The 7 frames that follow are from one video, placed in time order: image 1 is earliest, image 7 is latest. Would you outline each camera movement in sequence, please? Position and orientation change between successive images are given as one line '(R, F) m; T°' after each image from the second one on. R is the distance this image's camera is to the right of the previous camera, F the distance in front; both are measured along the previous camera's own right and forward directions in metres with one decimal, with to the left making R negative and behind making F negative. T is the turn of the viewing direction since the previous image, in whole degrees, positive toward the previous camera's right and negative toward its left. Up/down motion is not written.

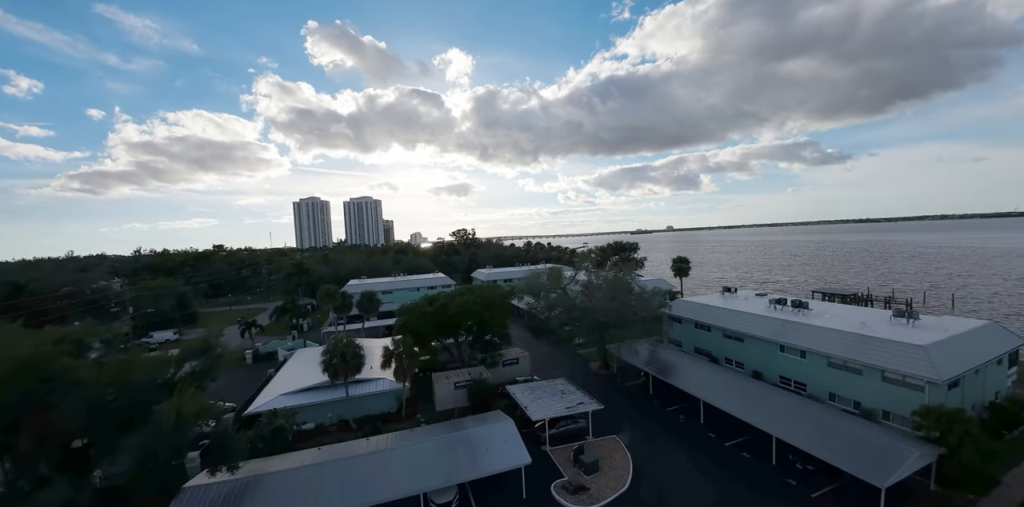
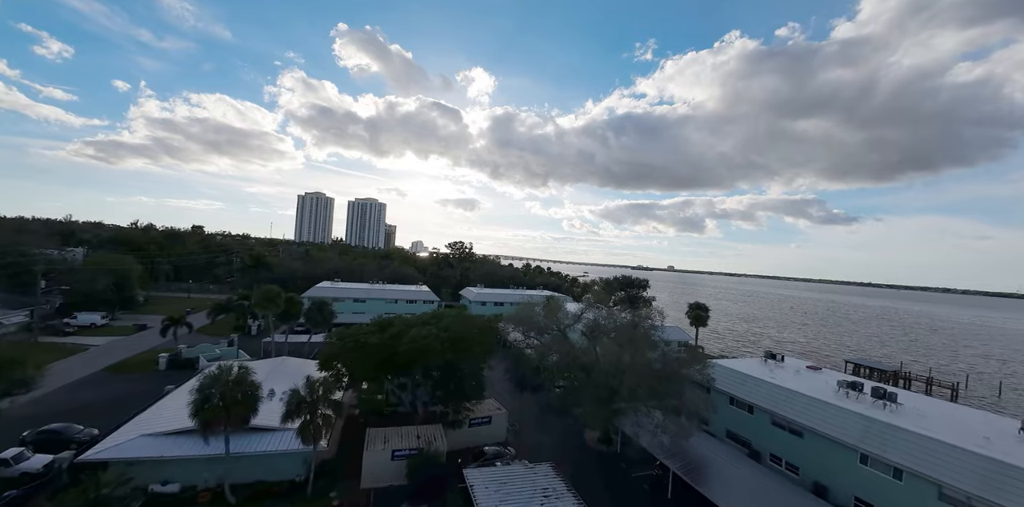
(+0.6, +7.2) m; 0°
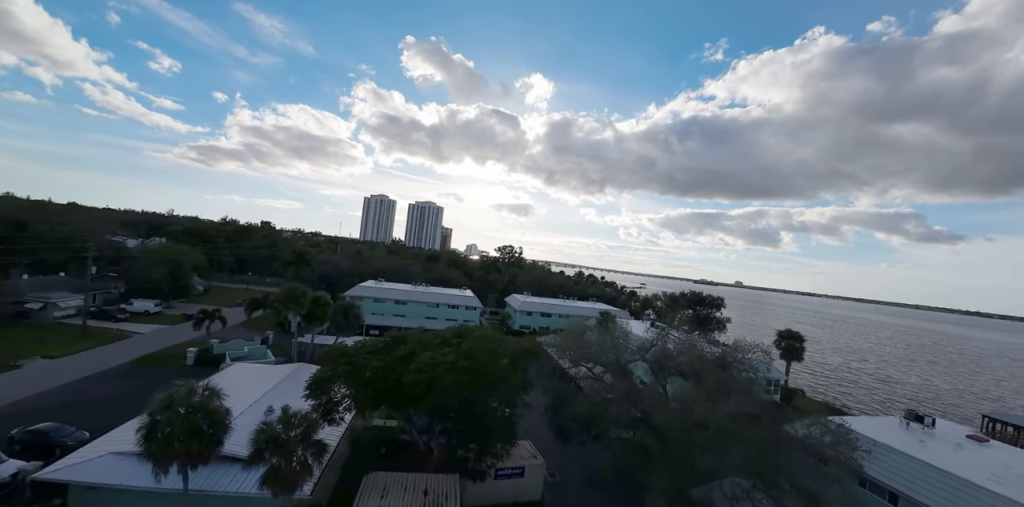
(+0.2, +4.9) m; -8°
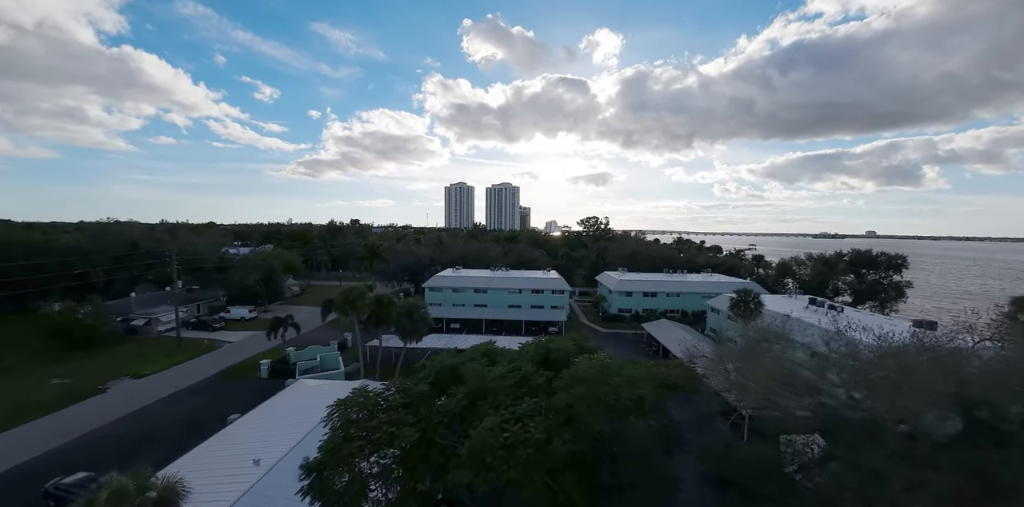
(-0.9, +7.1) m; -13°
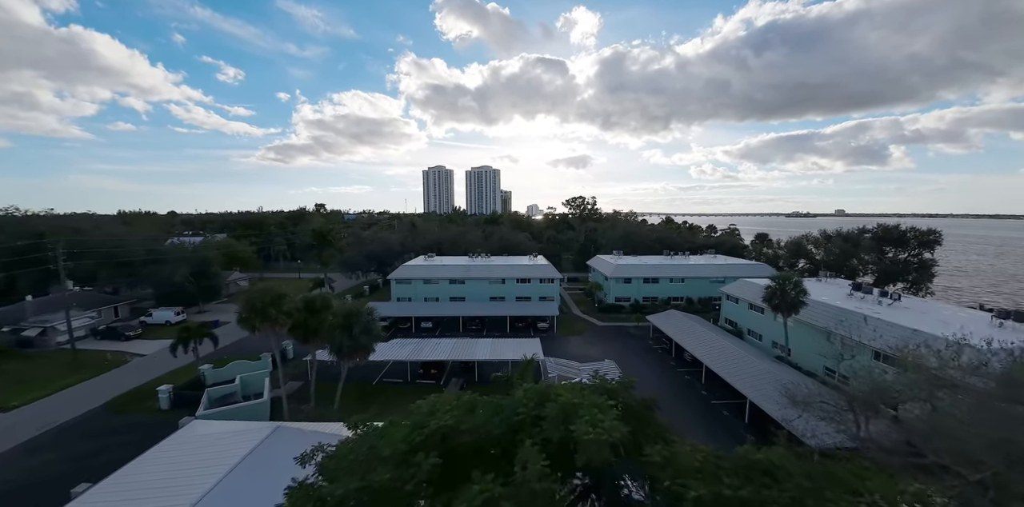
(+0.1, +6.2) m; +3°
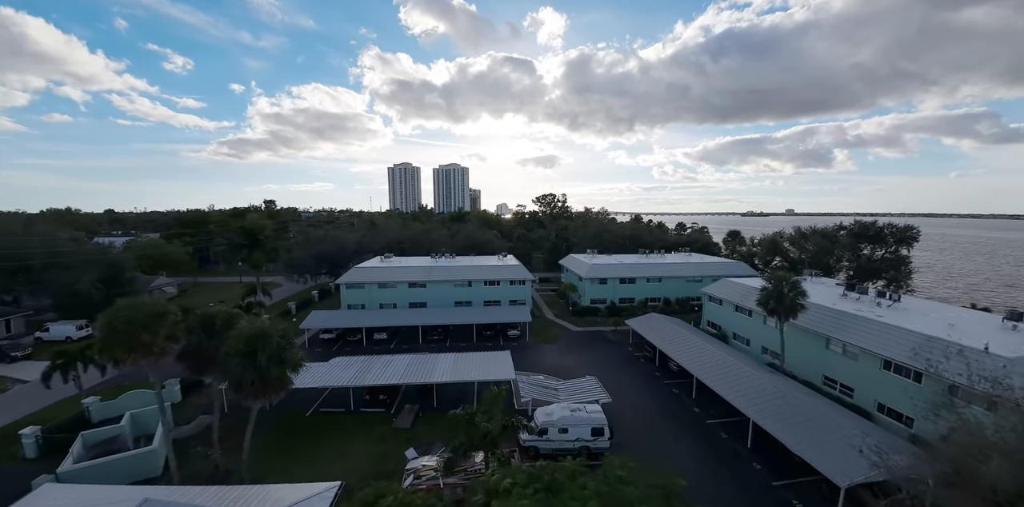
(+0.2, +3.4) m; +5°
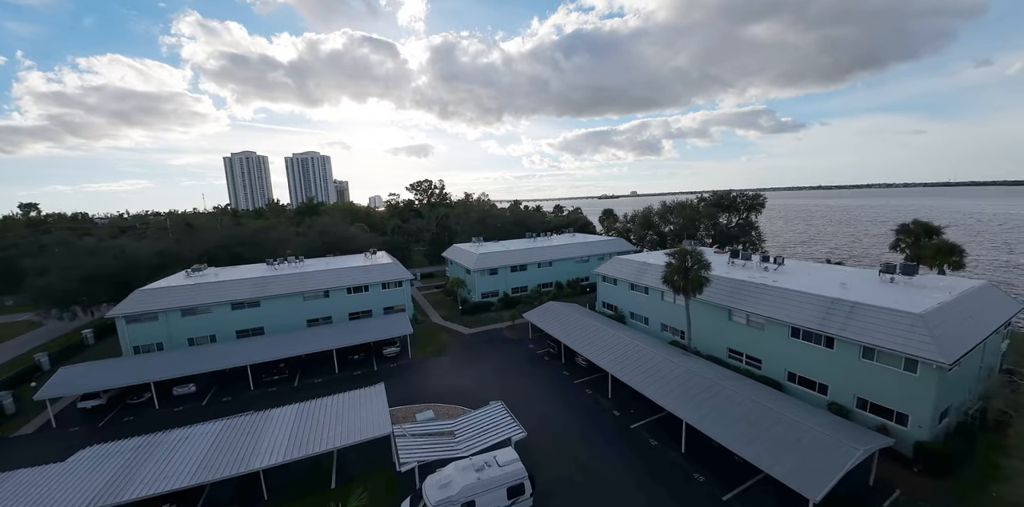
(+0.7, +5.0) m; +18°
